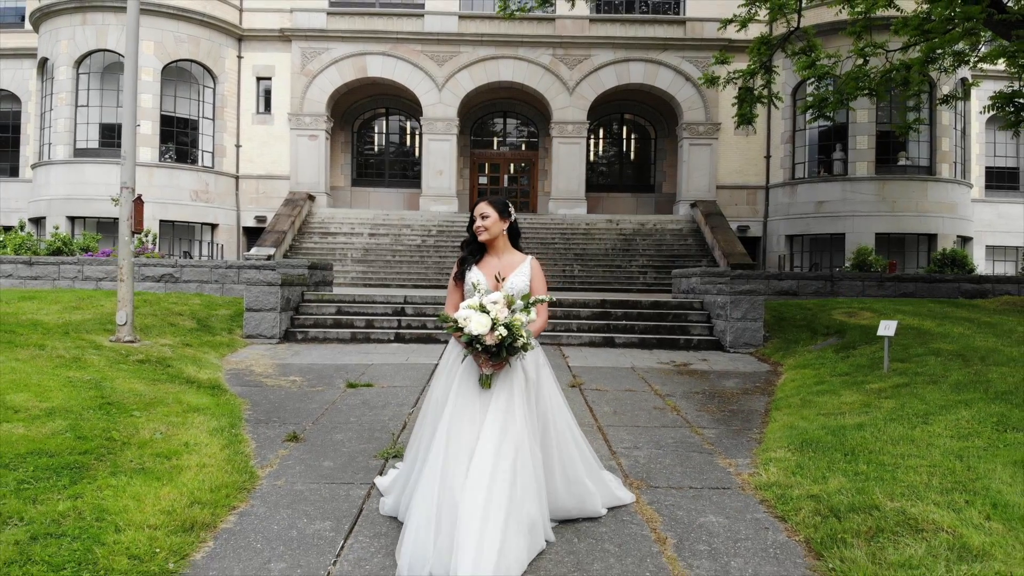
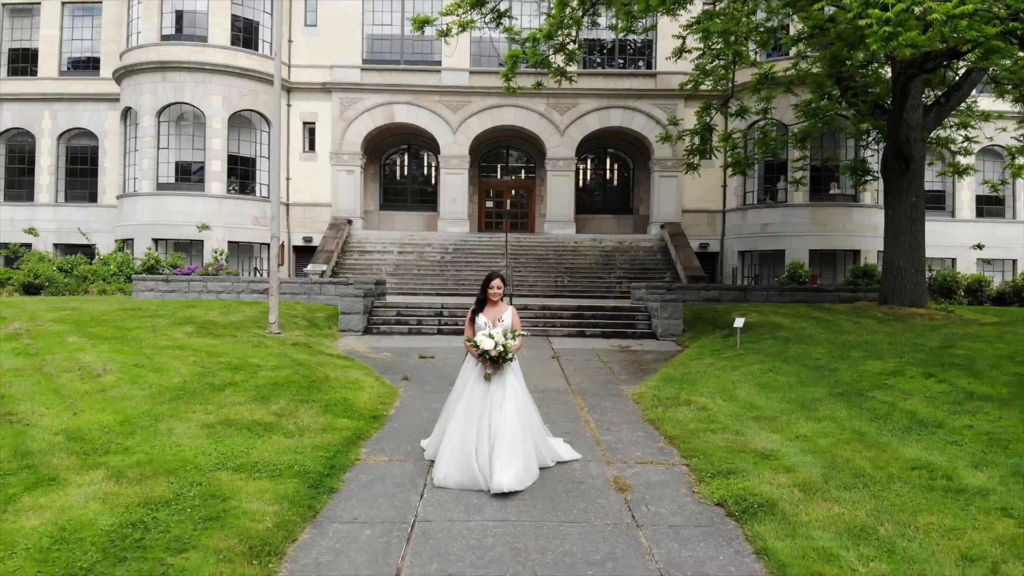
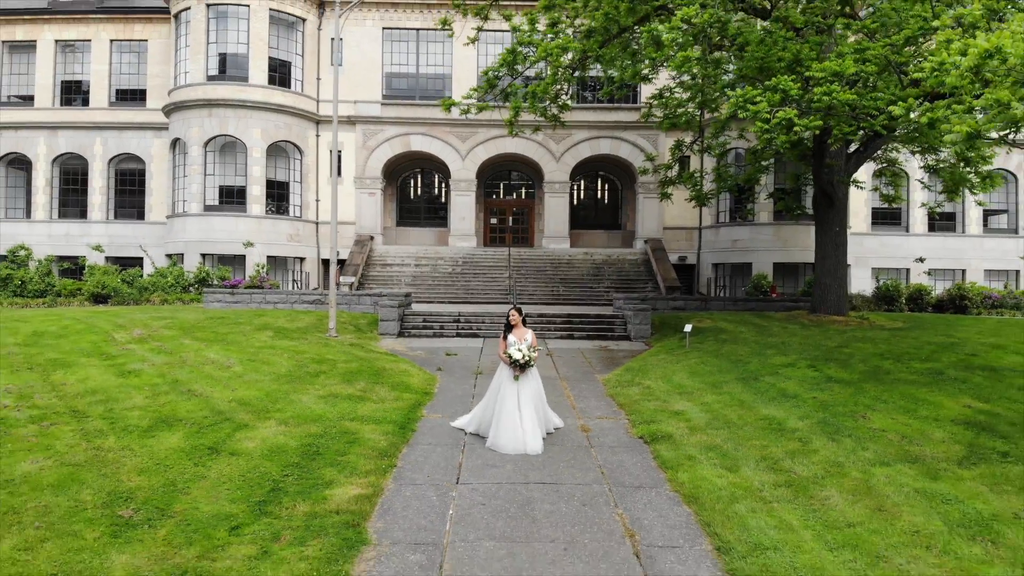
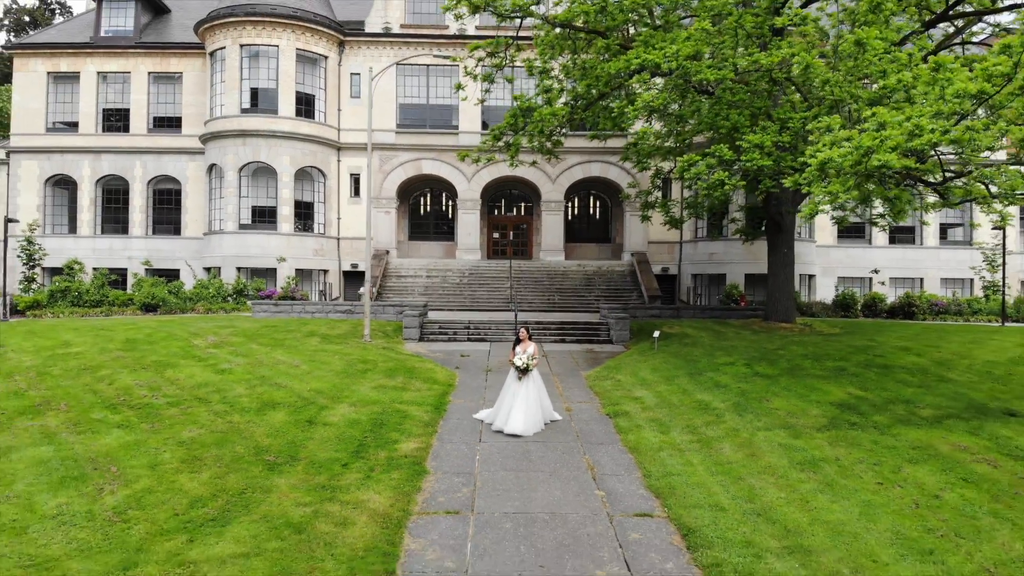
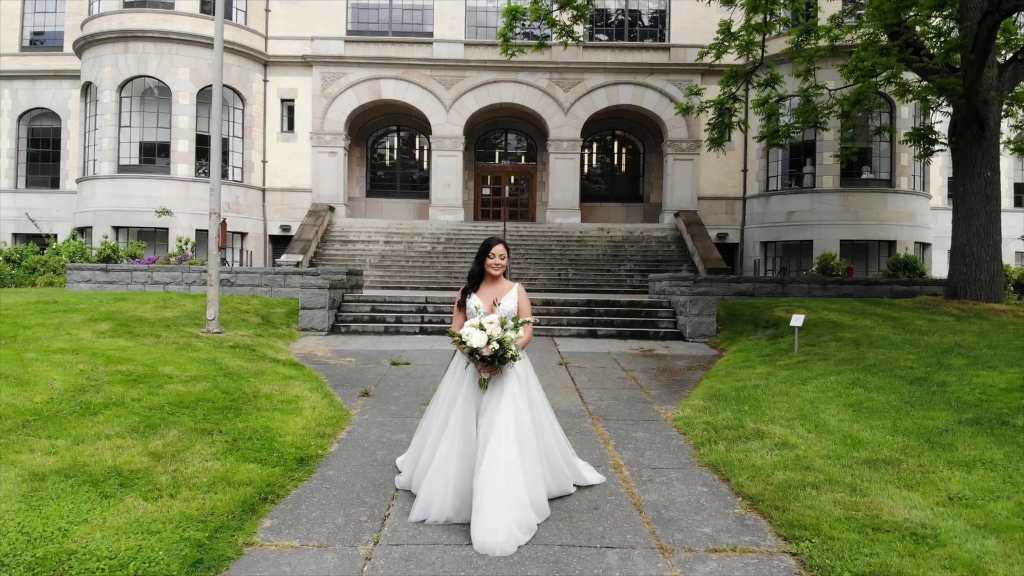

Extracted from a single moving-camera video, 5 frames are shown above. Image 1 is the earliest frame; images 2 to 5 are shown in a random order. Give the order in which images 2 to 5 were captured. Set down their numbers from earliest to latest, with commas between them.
5, 2, 3, 4
